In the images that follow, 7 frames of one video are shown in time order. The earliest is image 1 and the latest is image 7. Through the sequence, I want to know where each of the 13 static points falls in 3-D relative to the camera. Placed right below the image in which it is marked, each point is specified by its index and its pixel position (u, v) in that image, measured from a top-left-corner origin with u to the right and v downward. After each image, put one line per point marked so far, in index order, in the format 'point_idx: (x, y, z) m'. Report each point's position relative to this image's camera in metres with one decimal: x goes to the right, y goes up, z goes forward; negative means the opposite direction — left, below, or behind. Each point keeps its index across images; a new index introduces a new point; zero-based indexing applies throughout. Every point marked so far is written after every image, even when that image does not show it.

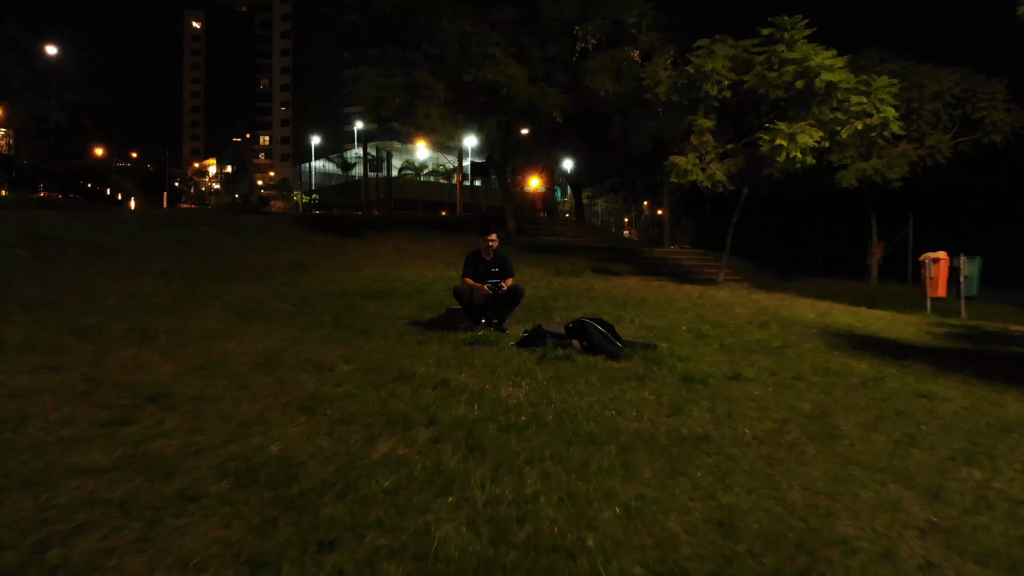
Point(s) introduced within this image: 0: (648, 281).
0: (+2.7, +0.1, +15.8) m
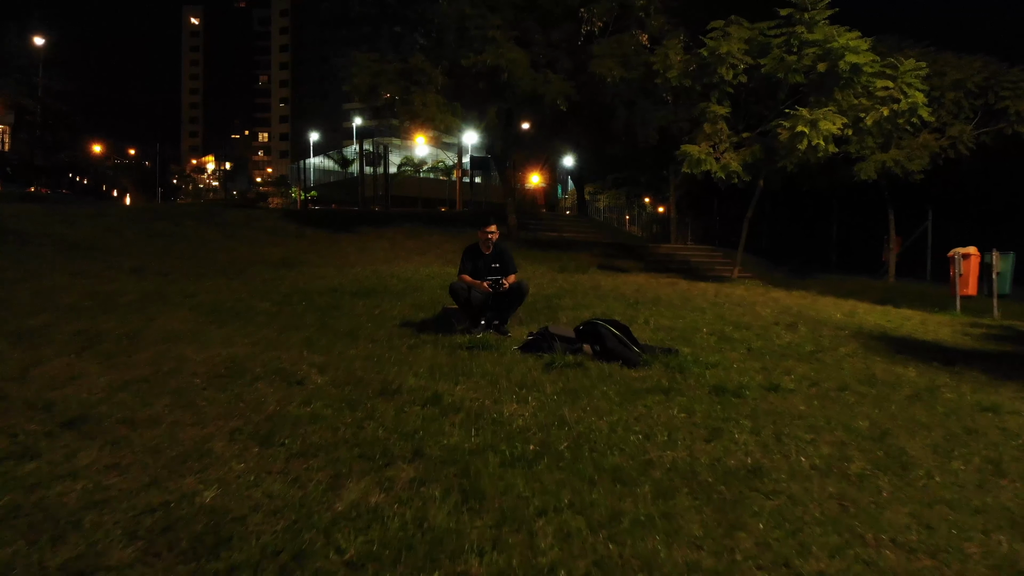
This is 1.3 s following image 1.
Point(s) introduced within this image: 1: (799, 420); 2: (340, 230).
0: (+2.8, +0.2, +14.8) m
1: (+2.0, -0.9, +5.5) m
2: (-4.2, +1.4, +19.5) m
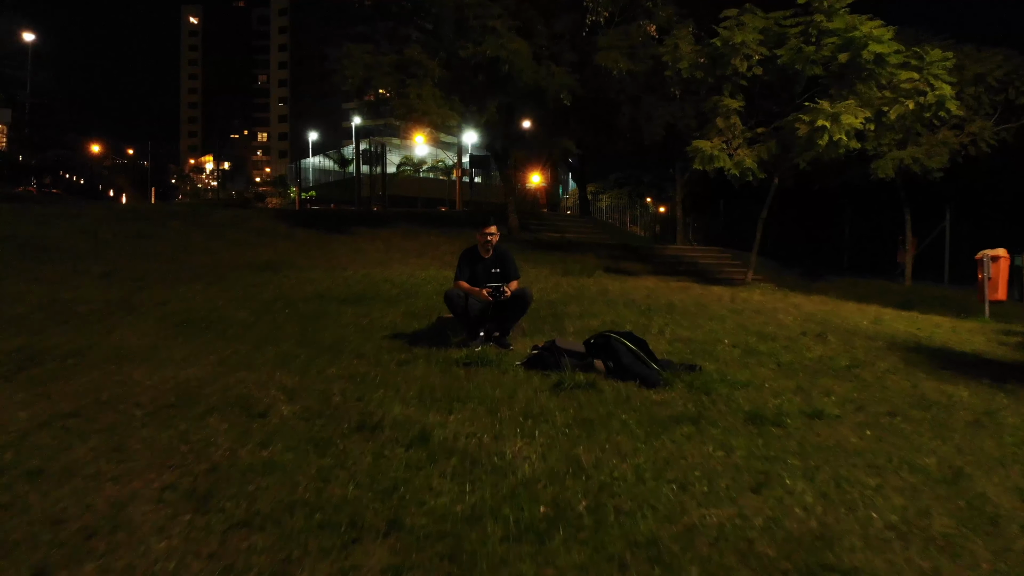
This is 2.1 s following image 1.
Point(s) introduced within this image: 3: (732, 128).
0: (+2.8, +0.1, +14.0) m
1: (+2.0, -1.0, +4.6) m
2: (-4.2, +1.4, +18.7) m
3: (+4.0, +2.9, +14.6) m
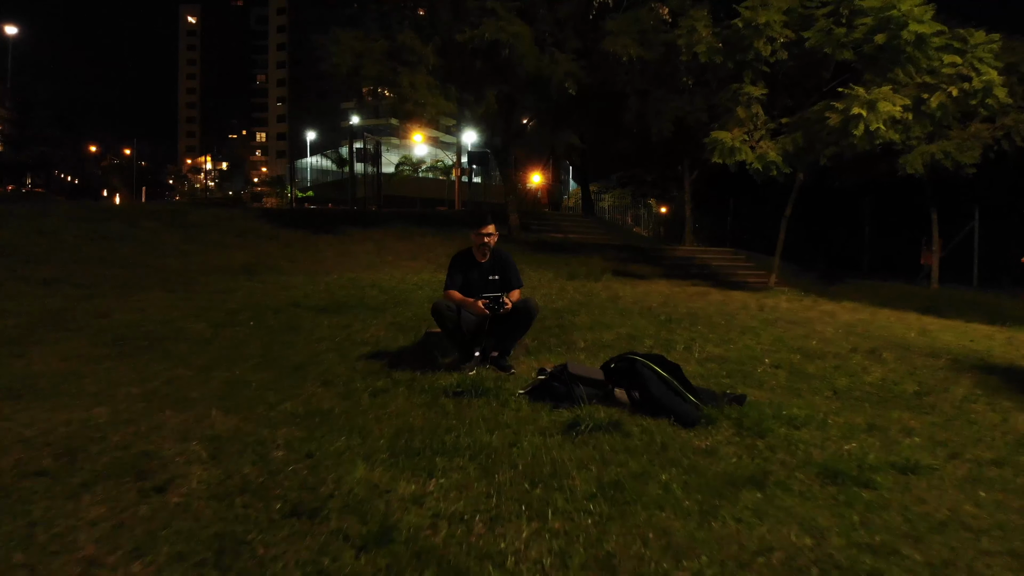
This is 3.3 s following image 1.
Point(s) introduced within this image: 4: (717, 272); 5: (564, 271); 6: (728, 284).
0: (+2.8, 0.0, +12.7) m
1: (+2.0, -1.1, +3.4) m
2: (-4.2, +1.3, +17.4) m
3: (+4.1, +2.9, +13.4) m
4: (+4.5, +0.3, +17.4) m
5: (+0.9, +0.3, +14.2) m
6: (+4.0, +0.1, +14.6) m
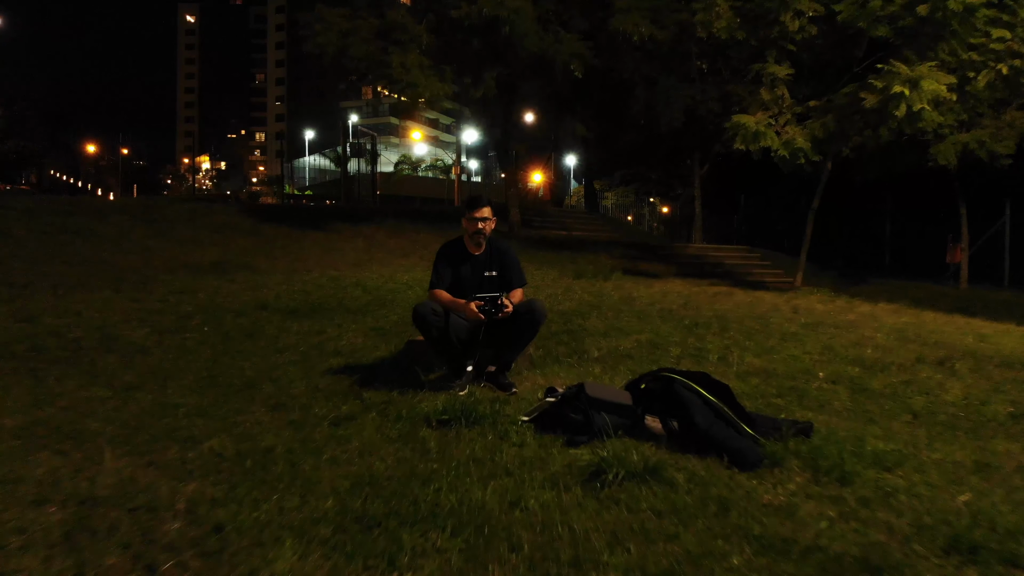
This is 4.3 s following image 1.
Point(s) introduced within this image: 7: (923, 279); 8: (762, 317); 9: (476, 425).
0: (+2.8, 0.0, +11.5) m
1: (+2.0, -1.1, +2.1) m
2: (-4.2, +1.3, +16.2) m
3: (+4.1, +2.9, +12.1) m
4: (+4.5, +0.4, +16.2) m
5: (+0.9, +0.3, +13.0) m
6: (+4.0, +0.1, +13.4) m
7: (+10.0, +0.2, +19.3) m
8: (+2.7, -0.3, +8.4) m
9: (-0.2, -0.7, +4.2) m
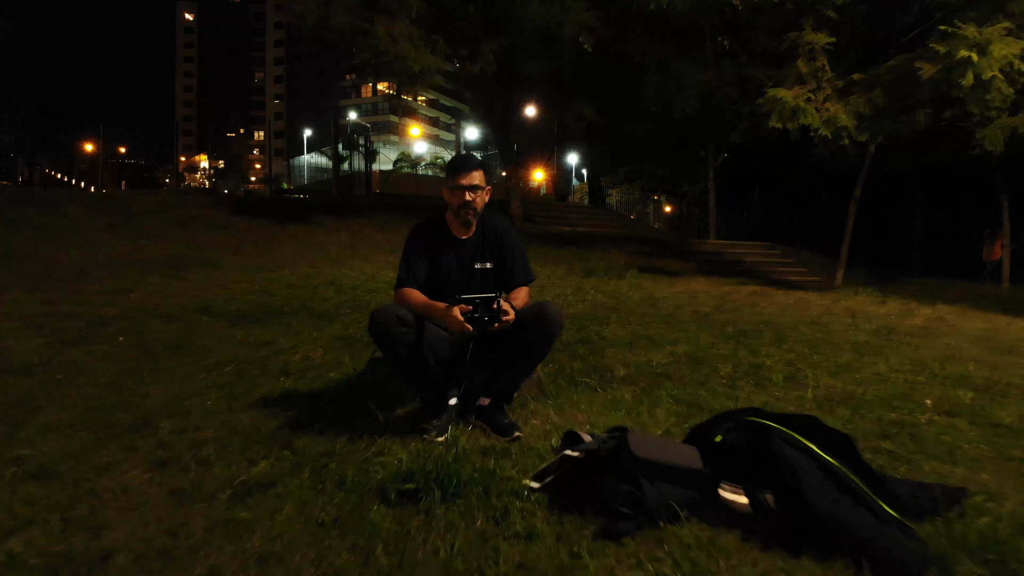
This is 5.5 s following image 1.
0: (+2.8, 0.0, +10.0) m
1: (+2.0, -1.0, +0.6) m
2: (-4.1, +1.3, +14.7) m
3: (+4.1, +2.9, +10.6) m
4: (+4.5, +0.4, +14.7) m
5: (+0.9, +0.3, +11.5) m
6: (+4.0, +0.1, +11.9) m
7: (+10.1, +0.2, +17.8) m
8: (+2.7, -0.3, +6.9) m
9: (-0.2, -0.7, +2.7) m
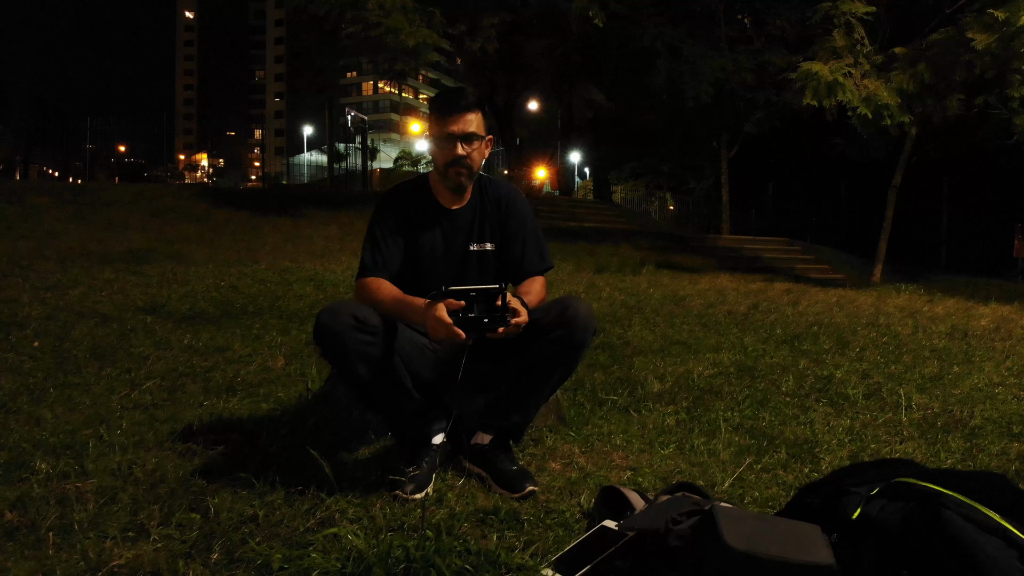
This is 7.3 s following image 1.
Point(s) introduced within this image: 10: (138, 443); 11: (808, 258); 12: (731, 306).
0: (+2.9, +0.1, +9.0) m
1: (+2.0, -1.0, -0.4) m
2: (-4.1, +1.3, +13.7) m
3: (+4.1, +2.9, +9.6) m
4: (+4.6, +0.4, +13.7) m
5: (+1.0, +0.4, +10.5) m
6: (+4.1, +0.1, +10.9) m
7: (+10.1, +0.3, +16.8) m
8: (+2.7, -0.3, +5.9) m
9: (-0.2, -0.7, +1.7) m
10: (-1.3, -0.5, +2.8) m
11: (+5.6, +0.5, +14.8) m
12: (+1.8, -0.1, +6.7) m
